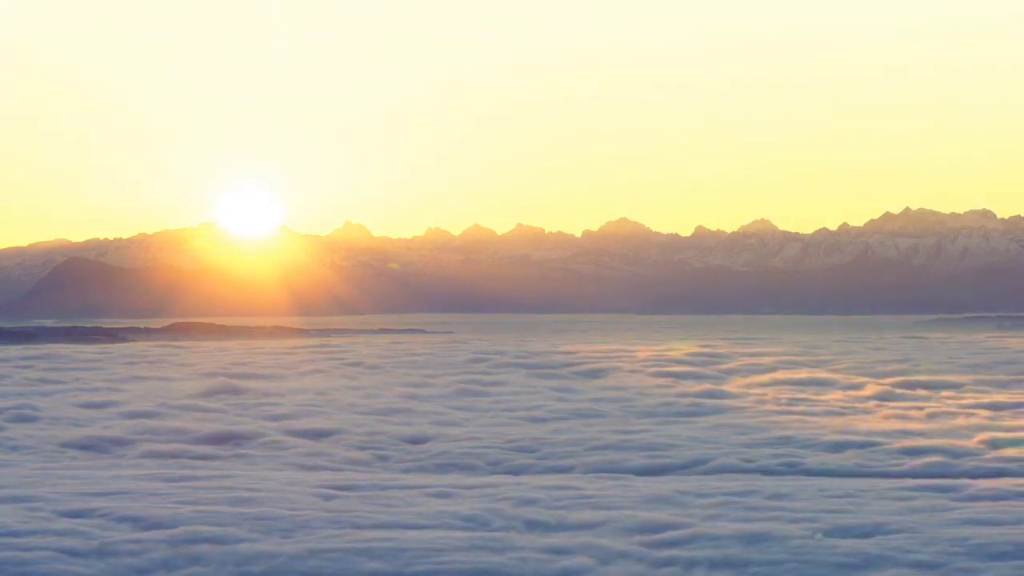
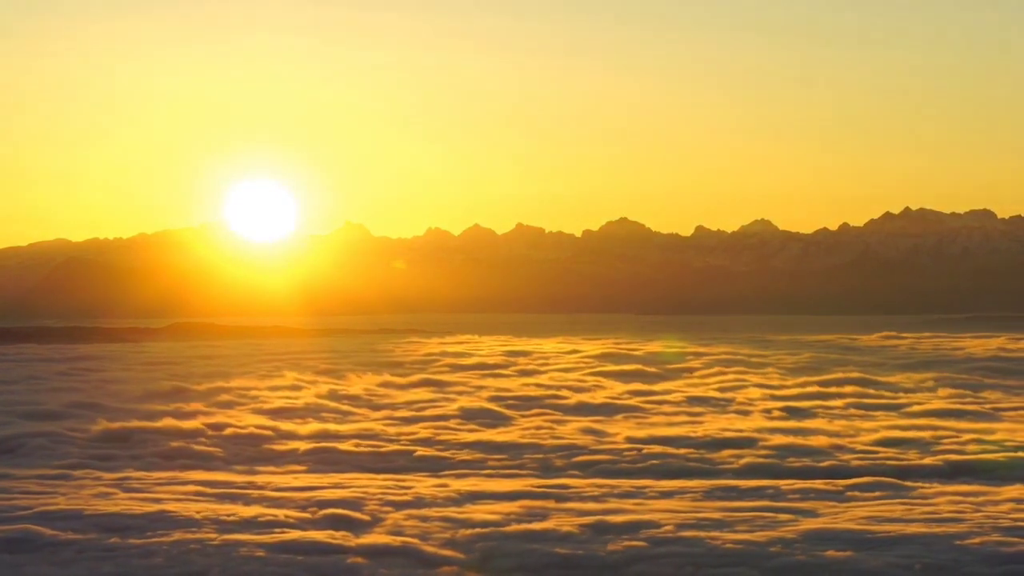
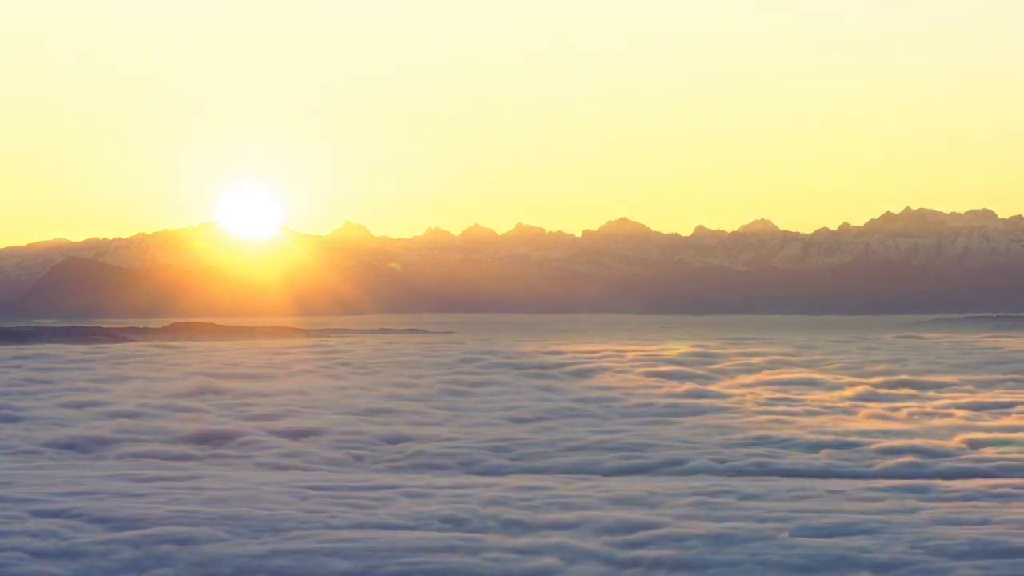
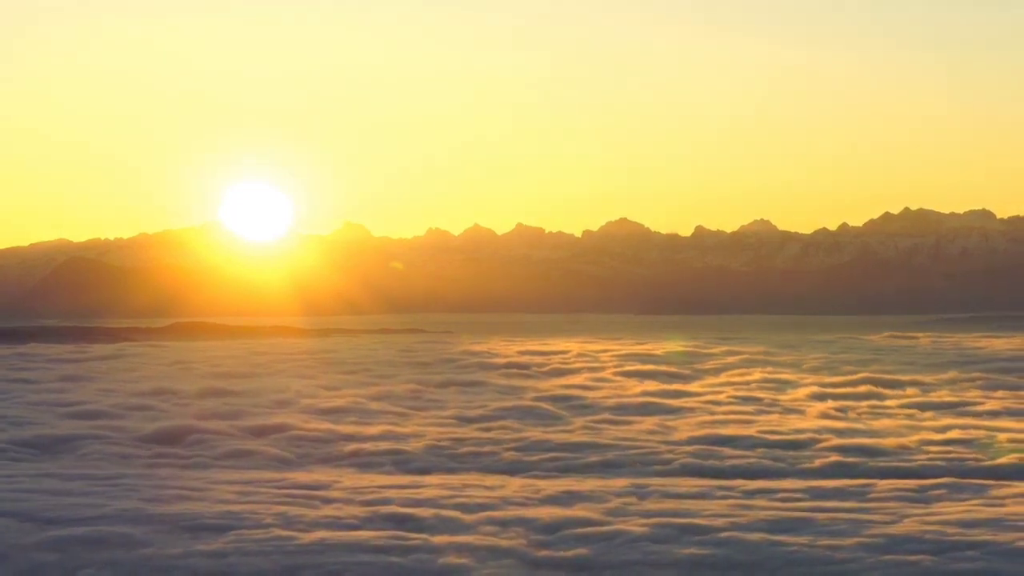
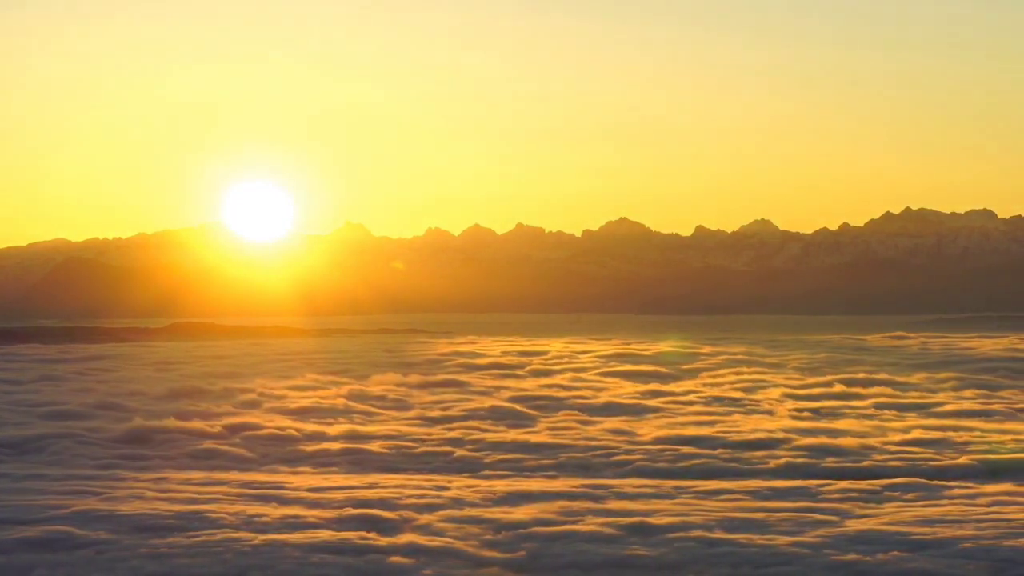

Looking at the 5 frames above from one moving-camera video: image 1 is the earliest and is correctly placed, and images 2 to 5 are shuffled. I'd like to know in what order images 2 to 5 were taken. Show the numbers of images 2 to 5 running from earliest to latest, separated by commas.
3, 4, 5, 2
